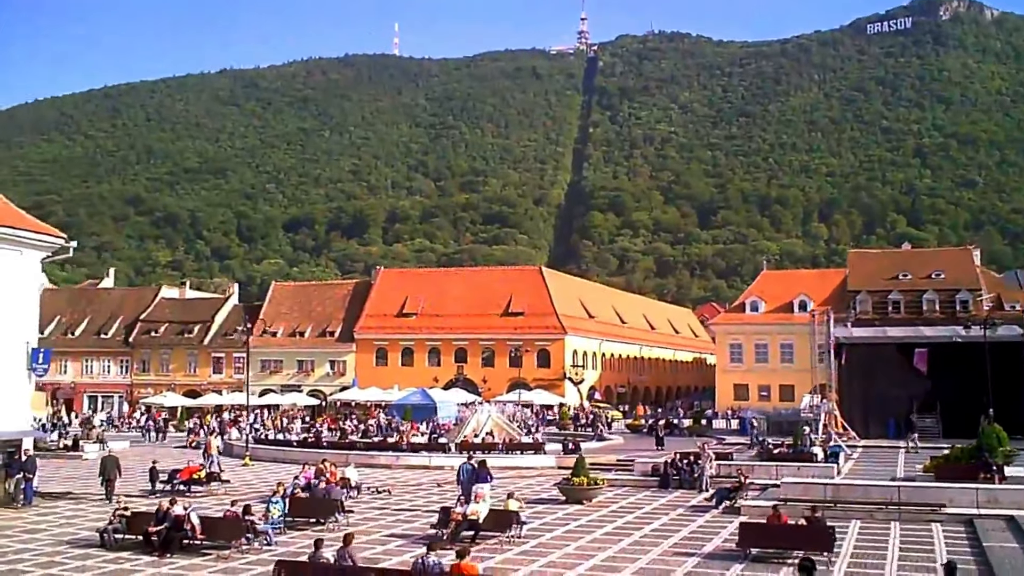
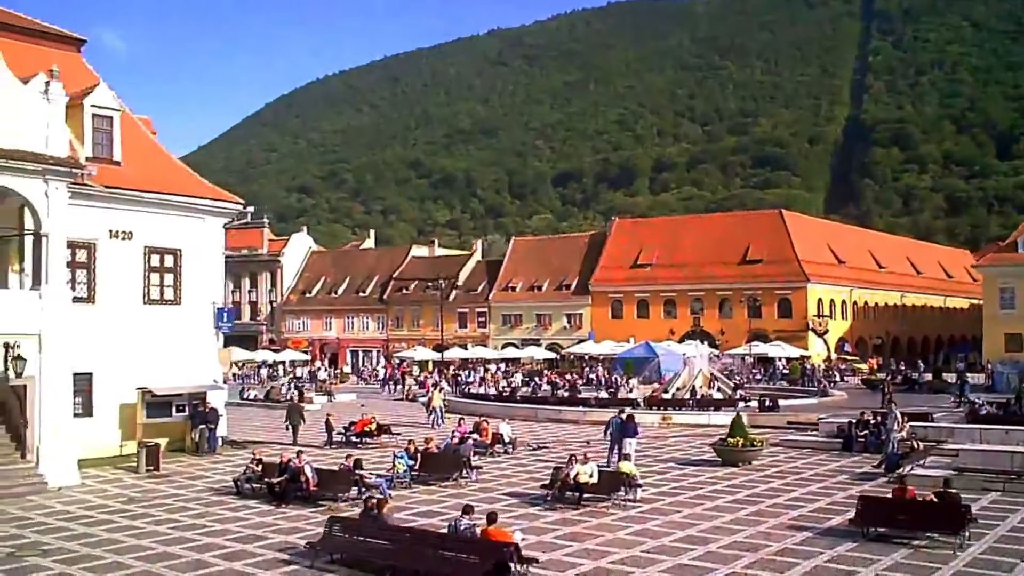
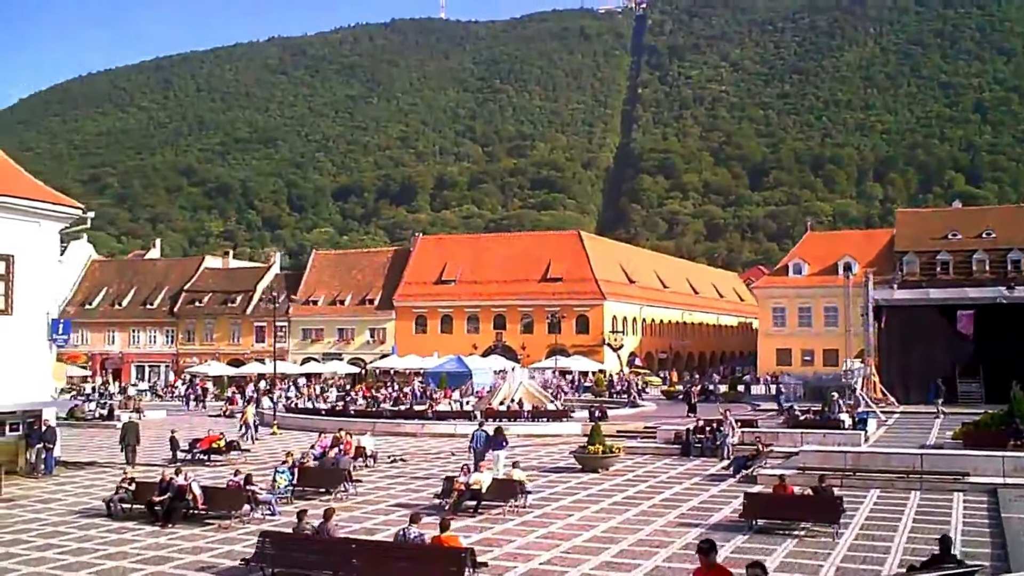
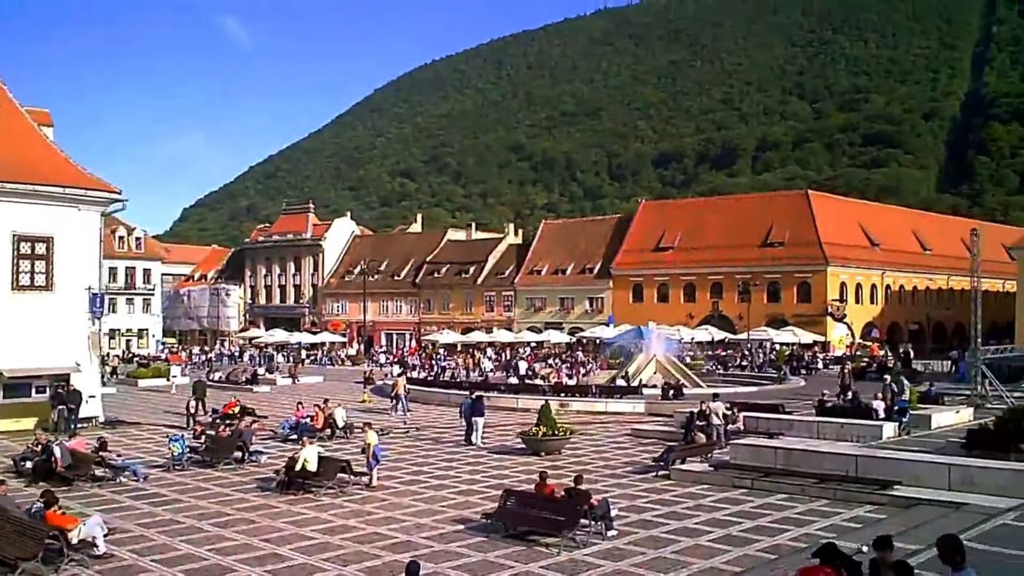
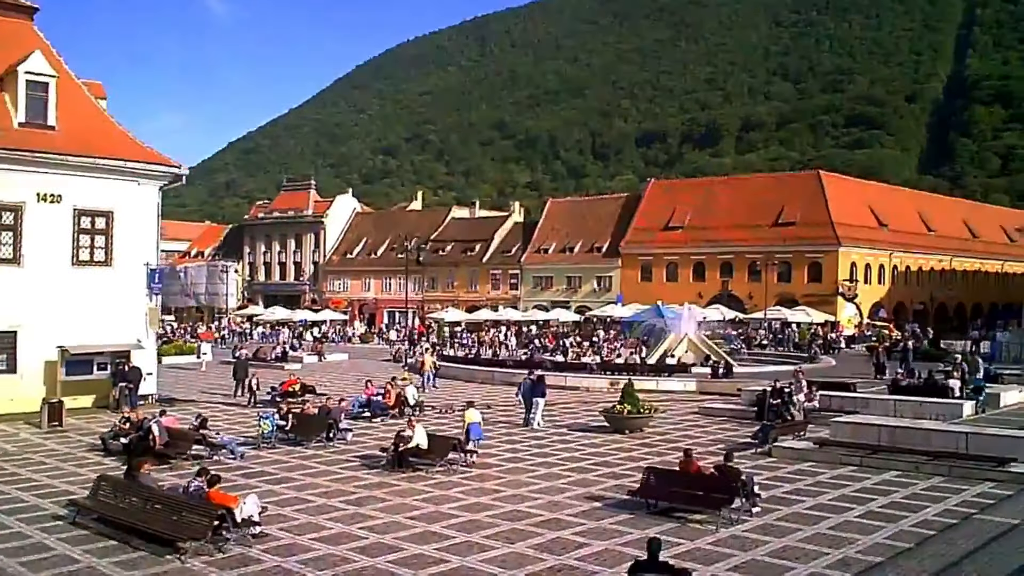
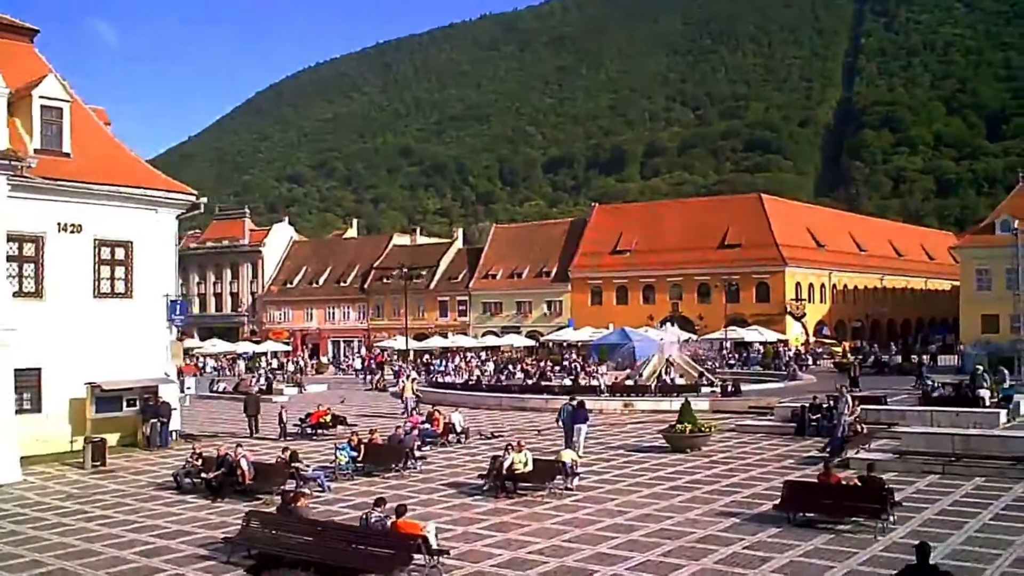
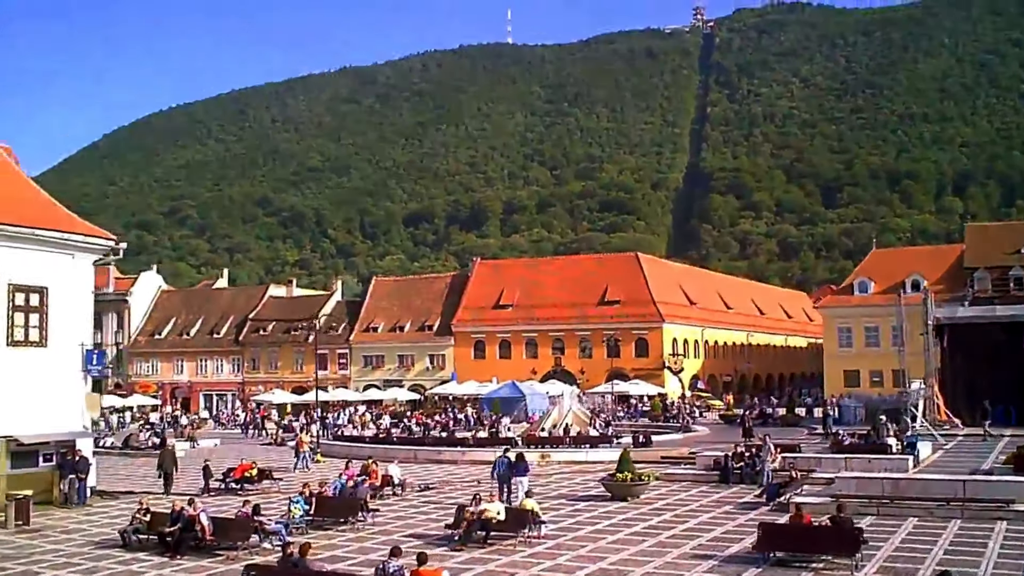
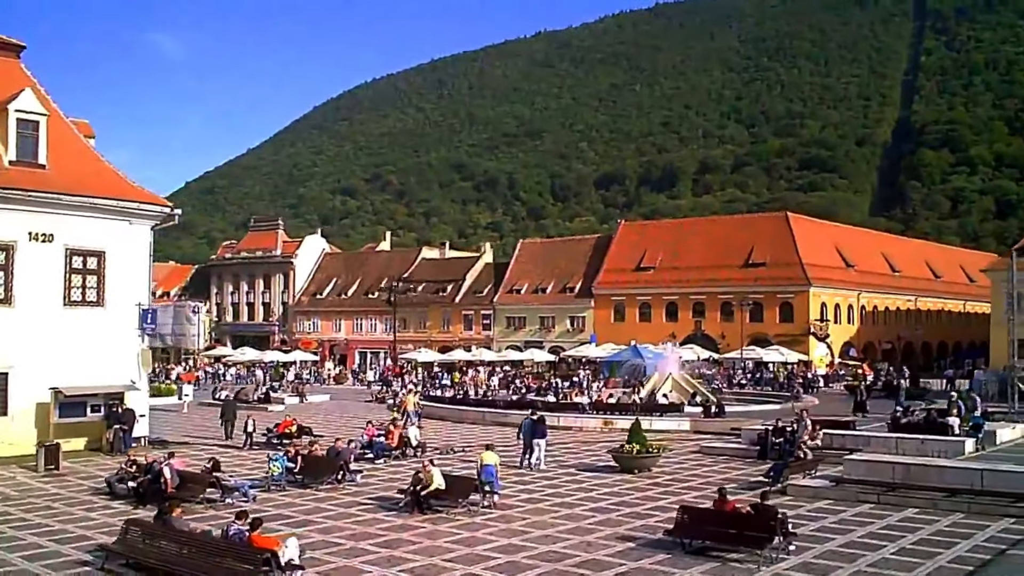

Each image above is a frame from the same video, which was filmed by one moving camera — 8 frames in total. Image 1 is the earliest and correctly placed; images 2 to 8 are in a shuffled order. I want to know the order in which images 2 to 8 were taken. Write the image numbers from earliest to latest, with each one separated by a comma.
3, 7, 2, 6, 8, 5, 4
